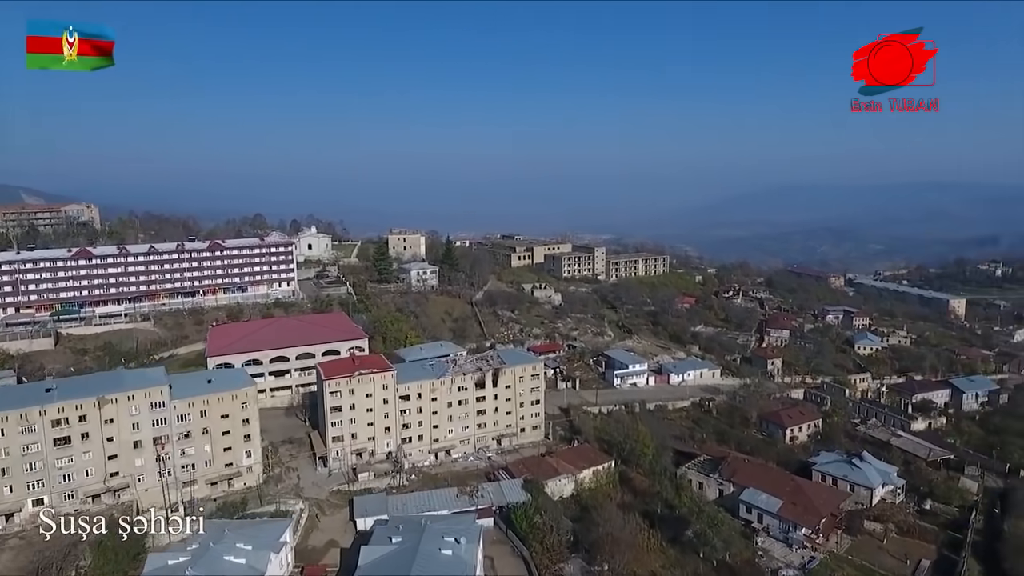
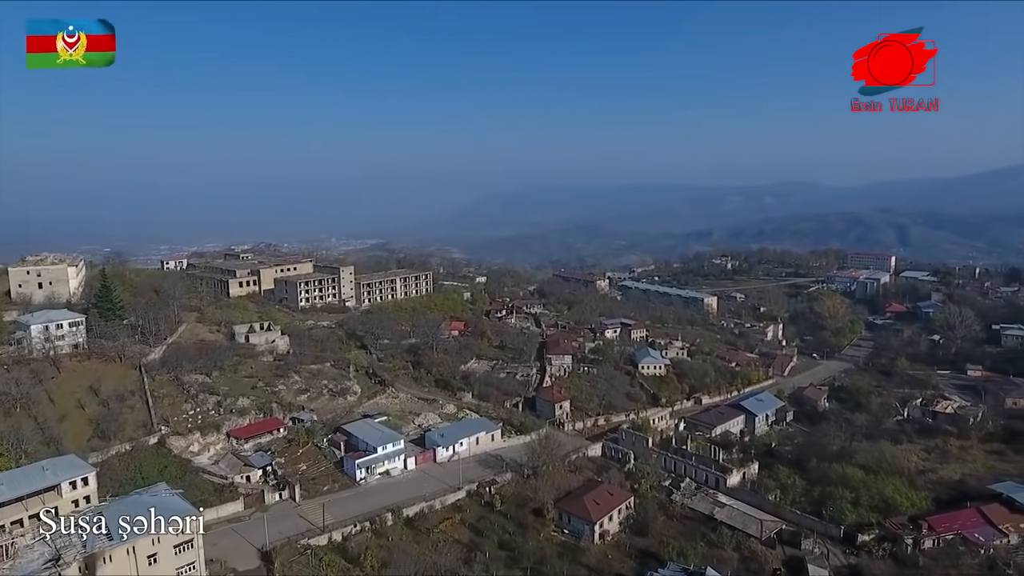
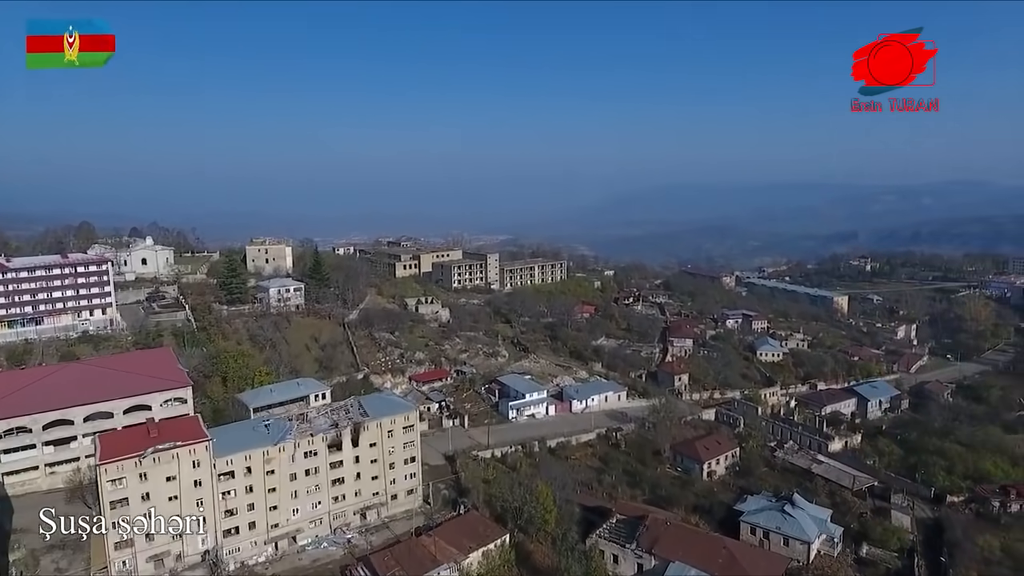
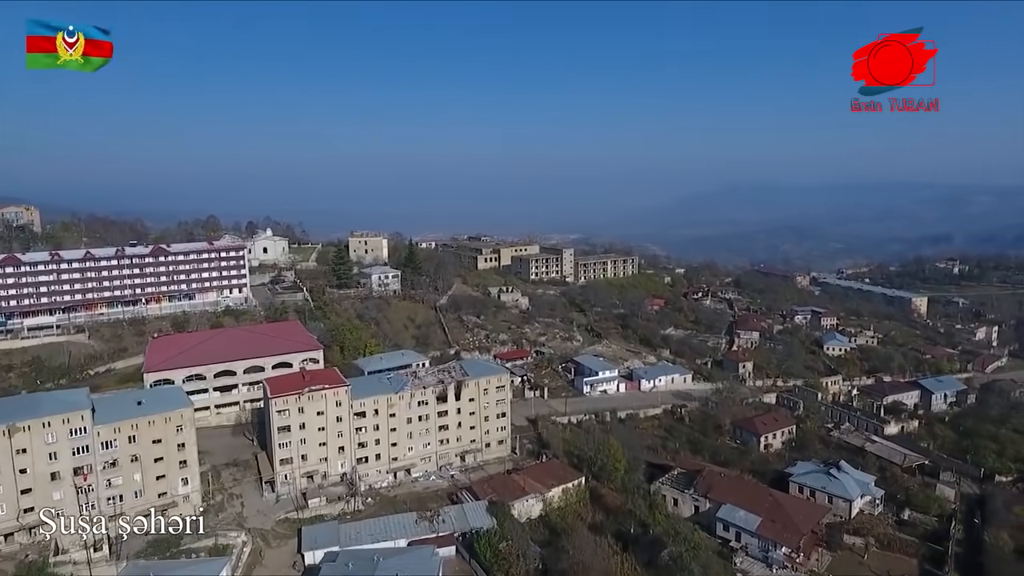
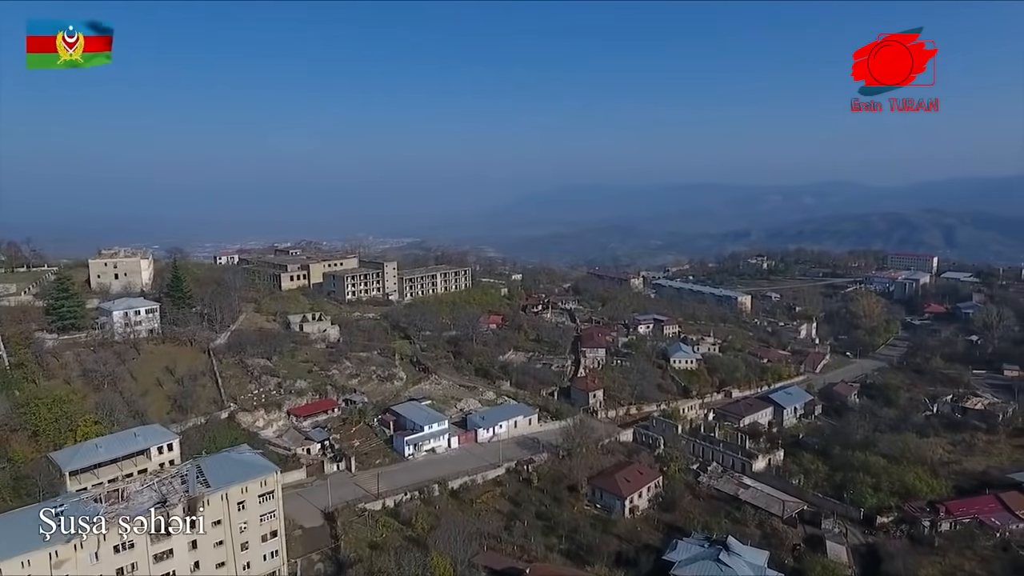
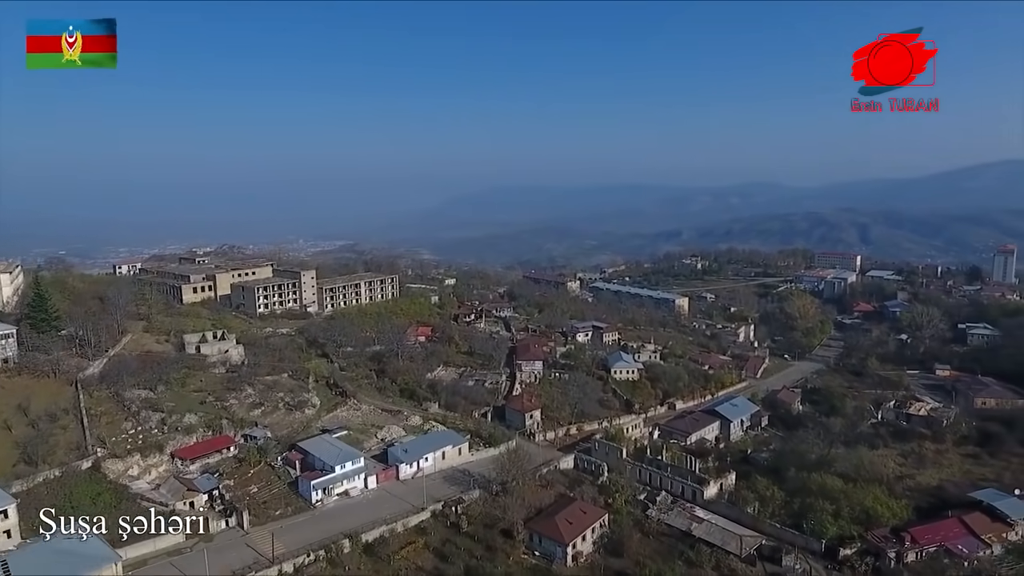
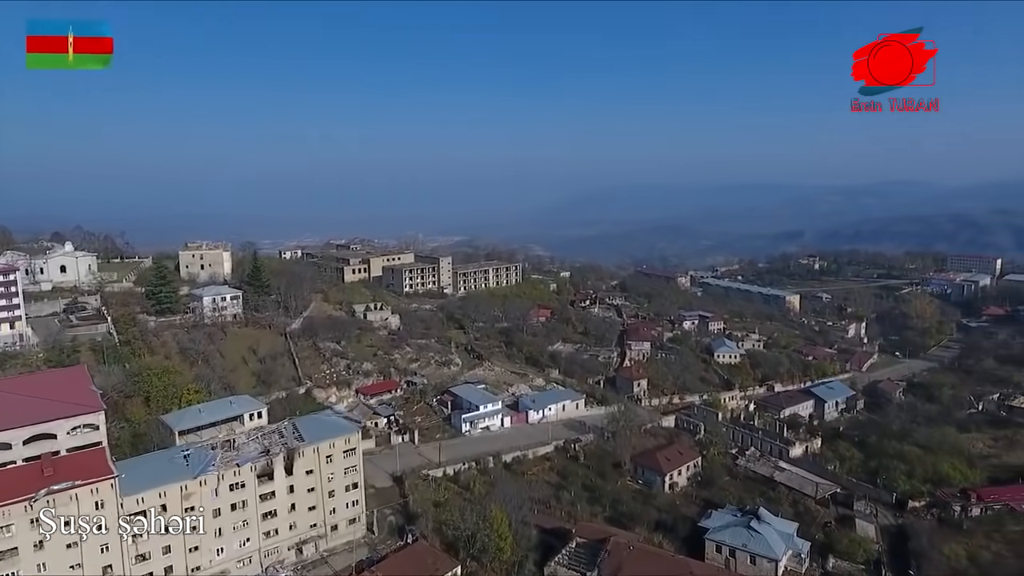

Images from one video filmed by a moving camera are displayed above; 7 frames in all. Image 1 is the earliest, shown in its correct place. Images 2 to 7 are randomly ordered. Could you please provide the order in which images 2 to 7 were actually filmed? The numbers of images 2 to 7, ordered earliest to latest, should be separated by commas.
4, 3, 7, 5, 2, 6
